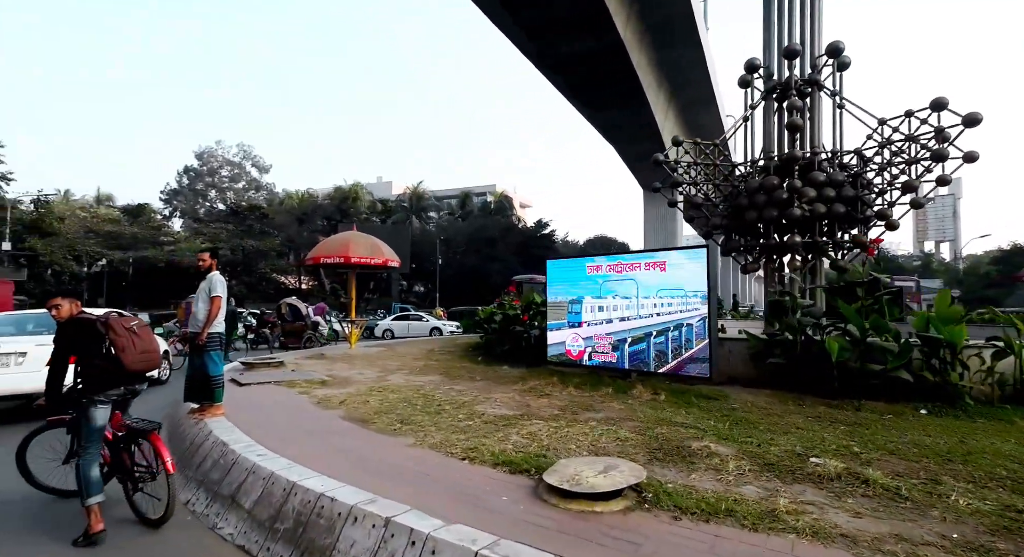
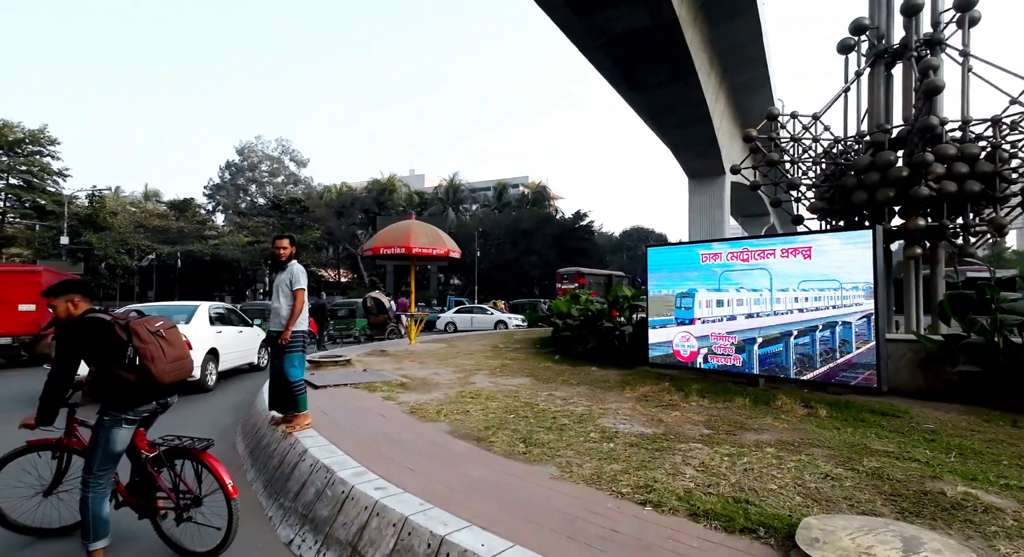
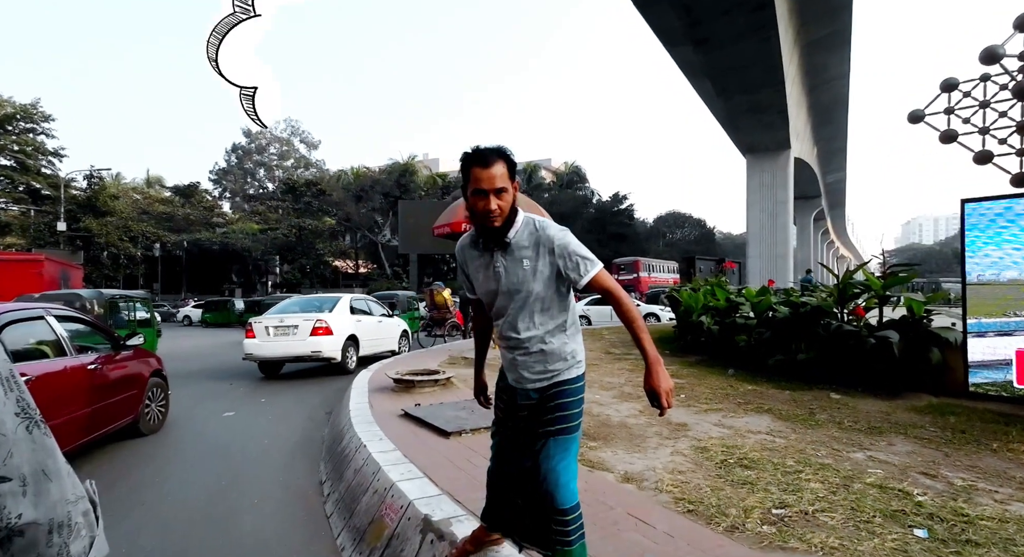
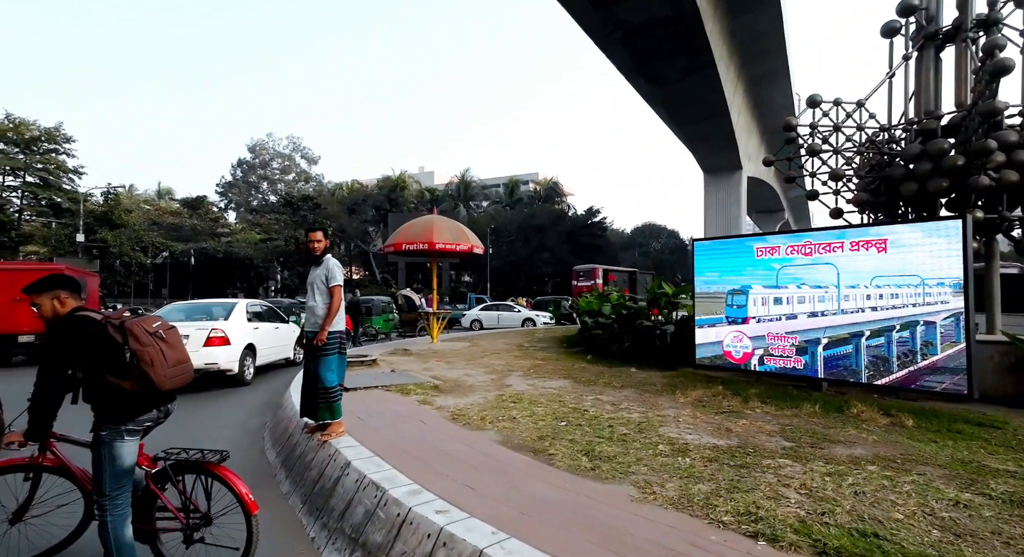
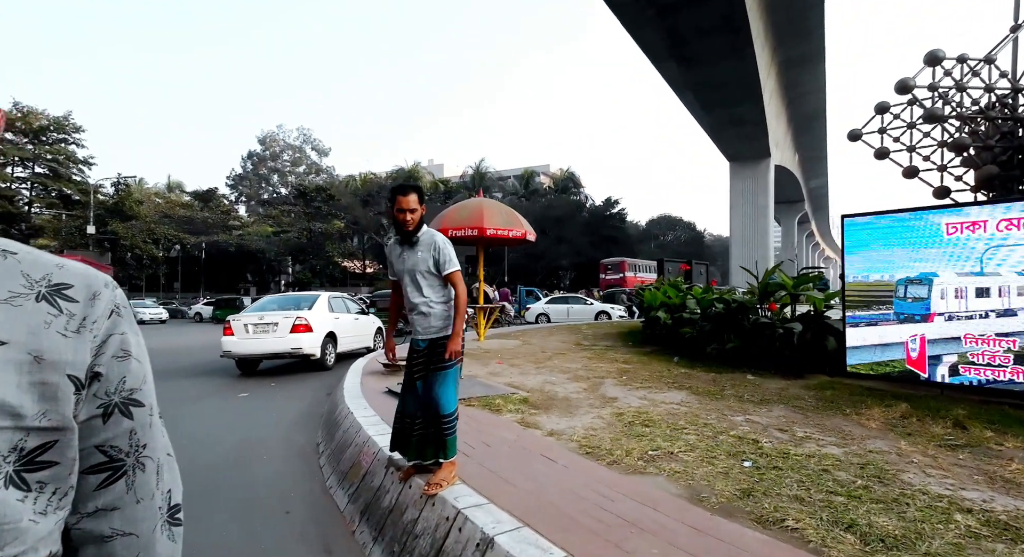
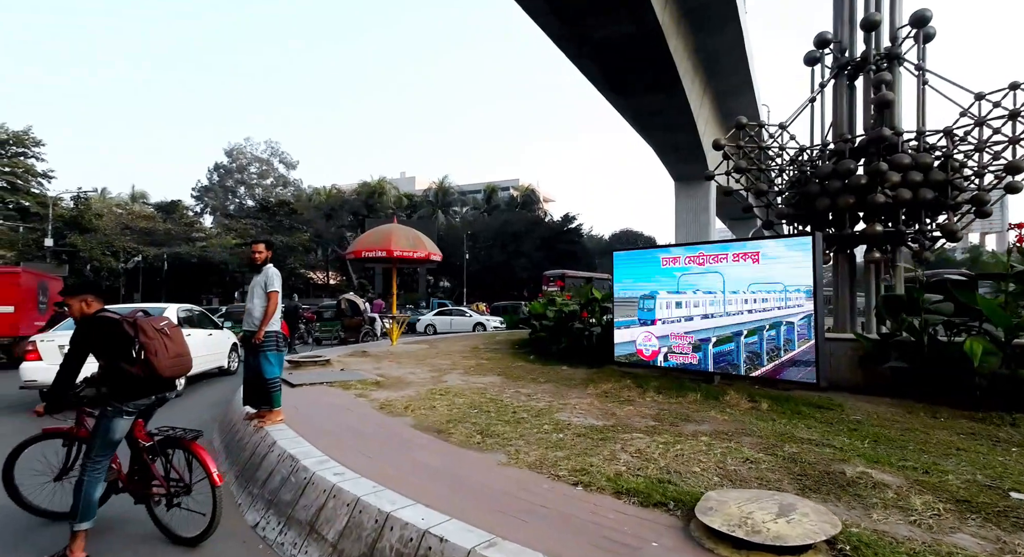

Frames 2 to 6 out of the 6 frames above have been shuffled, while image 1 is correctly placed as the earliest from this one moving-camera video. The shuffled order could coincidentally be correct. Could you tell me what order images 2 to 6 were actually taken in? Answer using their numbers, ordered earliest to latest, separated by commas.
6, 2, 4, 5, 3
